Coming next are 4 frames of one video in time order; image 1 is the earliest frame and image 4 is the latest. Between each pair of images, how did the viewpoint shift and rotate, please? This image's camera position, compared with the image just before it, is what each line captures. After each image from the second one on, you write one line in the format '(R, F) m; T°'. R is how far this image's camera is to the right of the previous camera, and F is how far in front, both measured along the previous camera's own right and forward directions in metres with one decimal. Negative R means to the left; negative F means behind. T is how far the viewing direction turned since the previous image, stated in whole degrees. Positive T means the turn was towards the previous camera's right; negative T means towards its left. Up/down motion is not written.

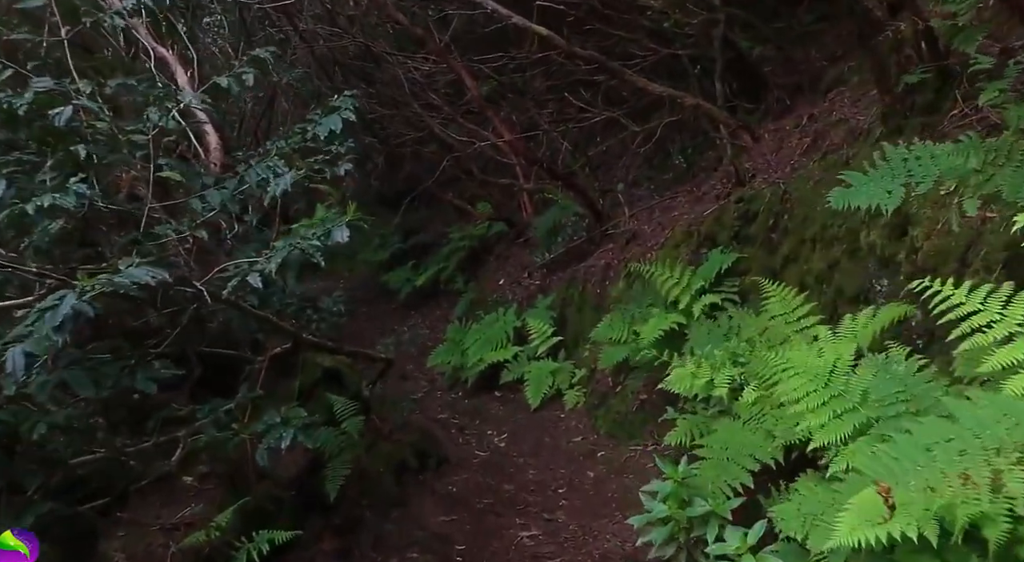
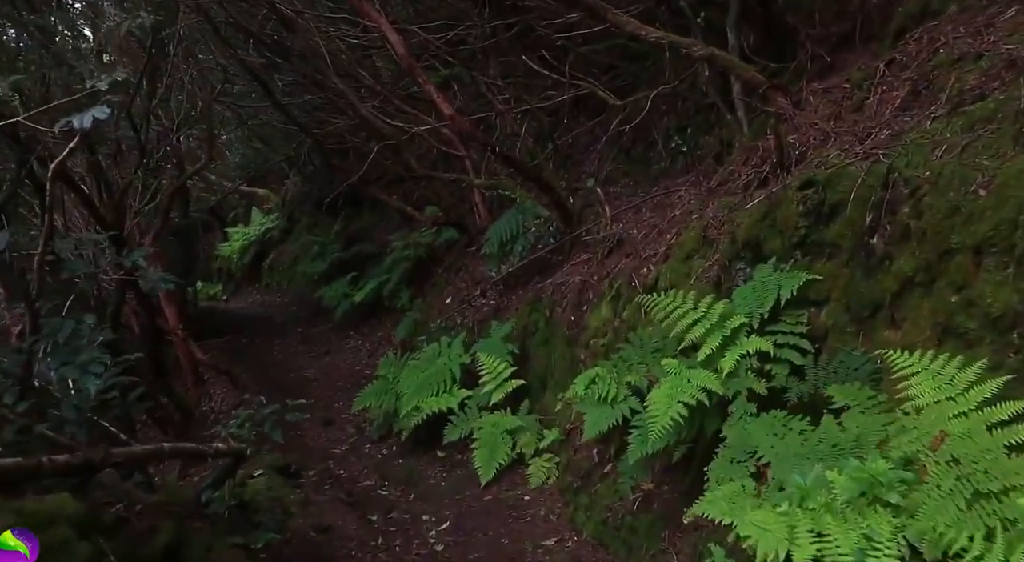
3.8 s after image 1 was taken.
(+0.1, +2.6) m; +2°
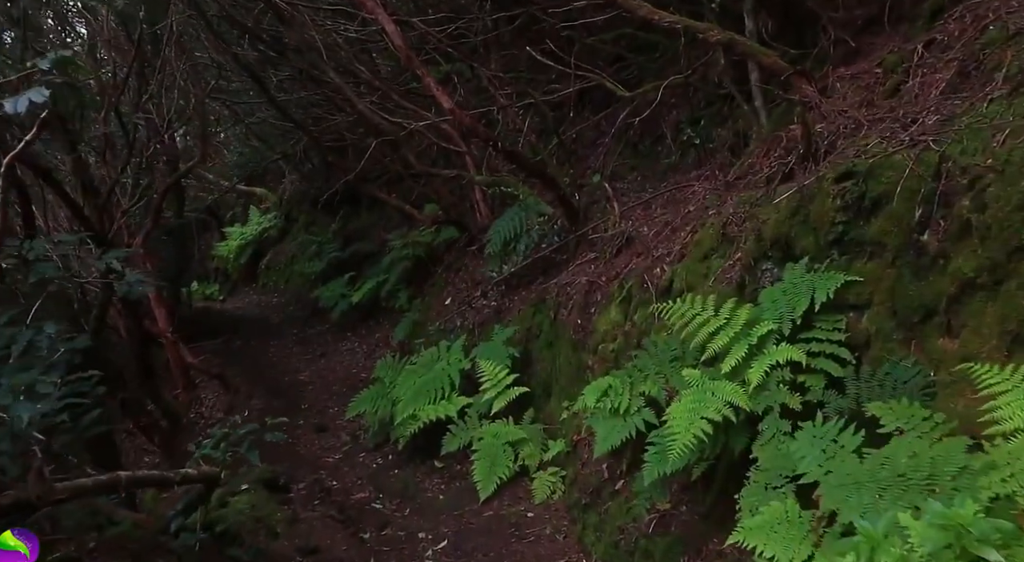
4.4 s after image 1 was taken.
(0.0, +0.4) m; 0°
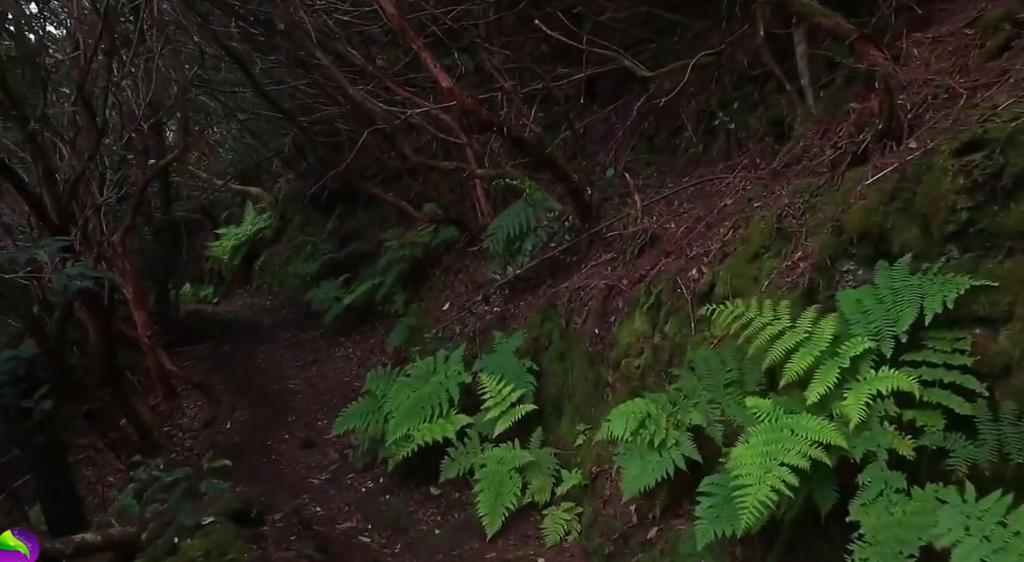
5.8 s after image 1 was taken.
(0.0, +0.9) m; 0°
